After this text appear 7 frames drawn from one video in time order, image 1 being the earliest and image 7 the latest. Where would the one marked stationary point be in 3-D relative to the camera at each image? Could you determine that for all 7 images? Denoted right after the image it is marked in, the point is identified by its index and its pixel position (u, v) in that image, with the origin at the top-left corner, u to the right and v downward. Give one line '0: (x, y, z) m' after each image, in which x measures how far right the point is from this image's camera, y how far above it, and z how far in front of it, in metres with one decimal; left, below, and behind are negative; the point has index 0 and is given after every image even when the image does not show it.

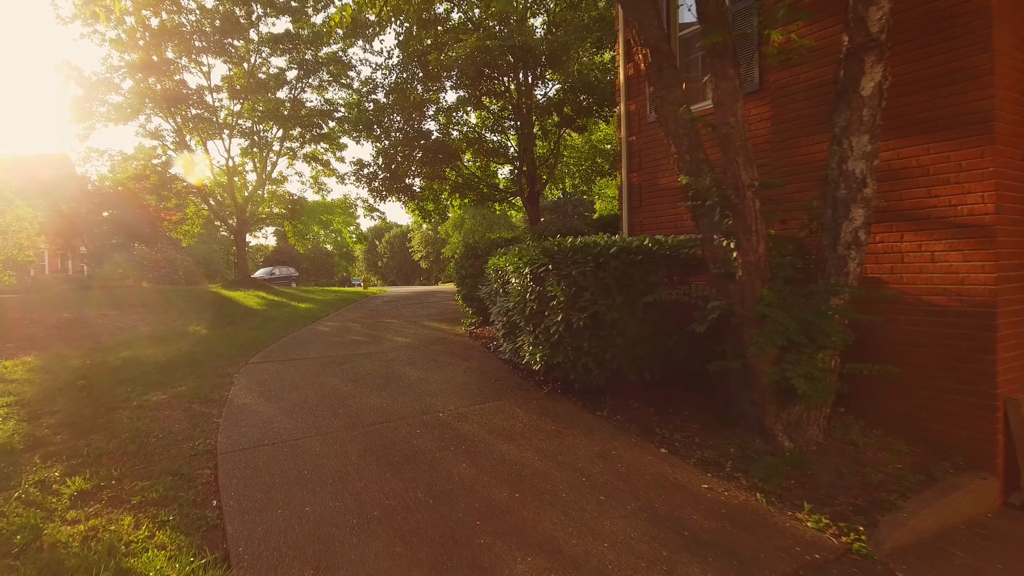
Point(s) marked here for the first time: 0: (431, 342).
0: (-1.2, -0.8, +9.1) m
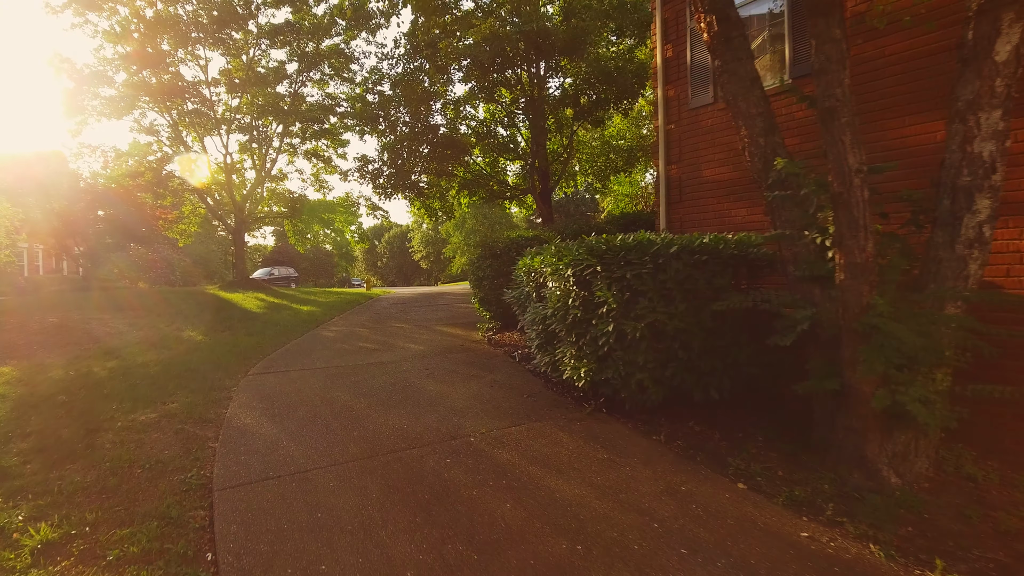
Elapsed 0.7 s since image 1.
0: (-0.9, -0.8, +8.3) m
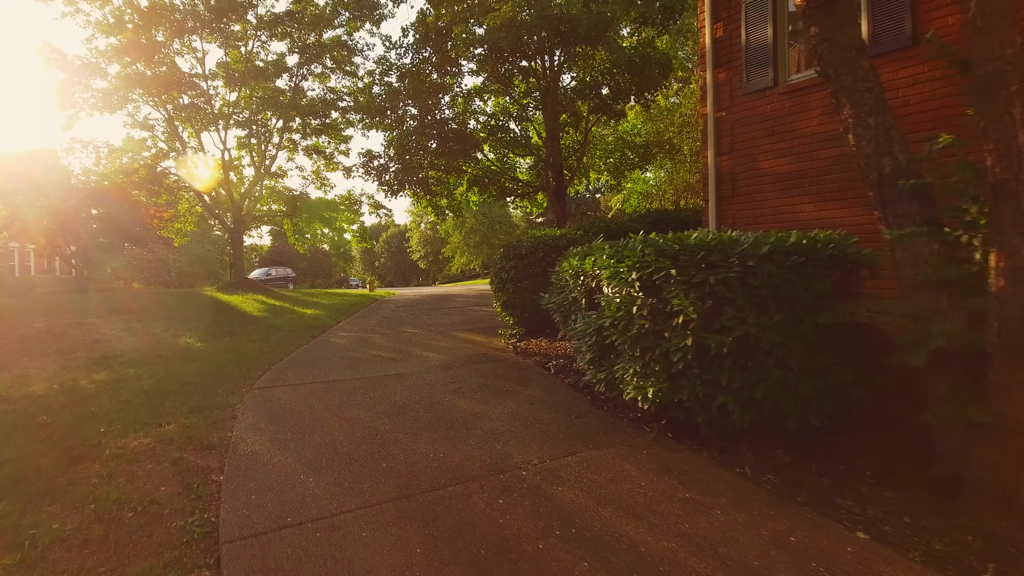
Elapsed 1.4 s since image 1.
0: (-0.5, -0.9, +7.6) m
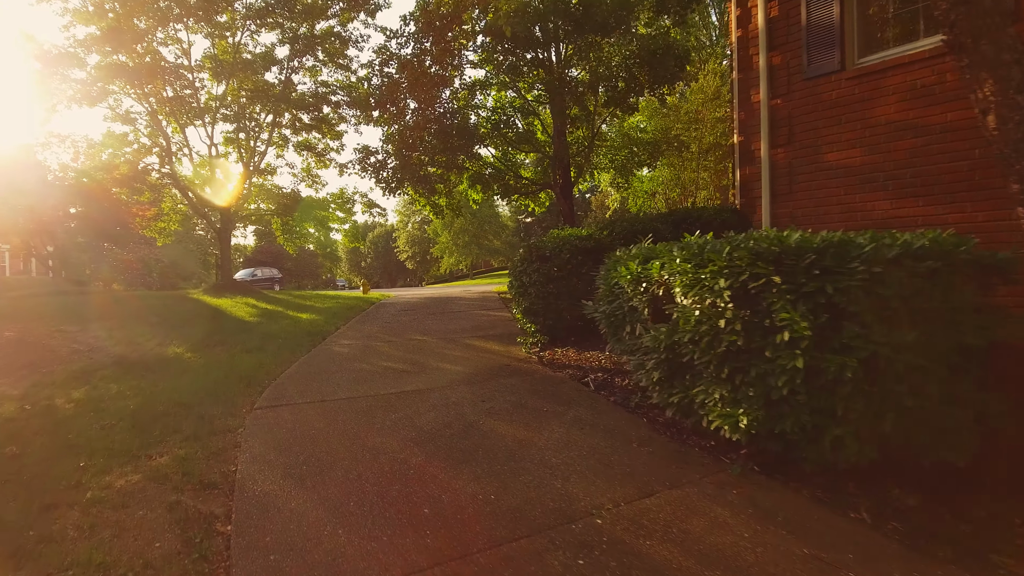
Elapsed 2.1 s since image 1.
0: (-0.2, -0.9, +6.9) m
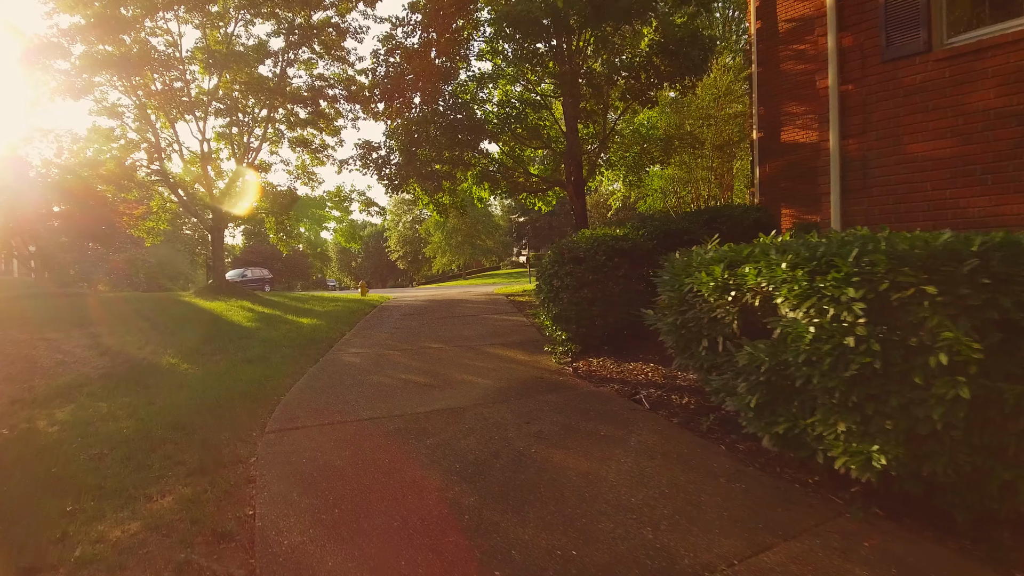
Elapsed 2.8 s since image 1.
0: (+0.2, -1.0, +6.2) m
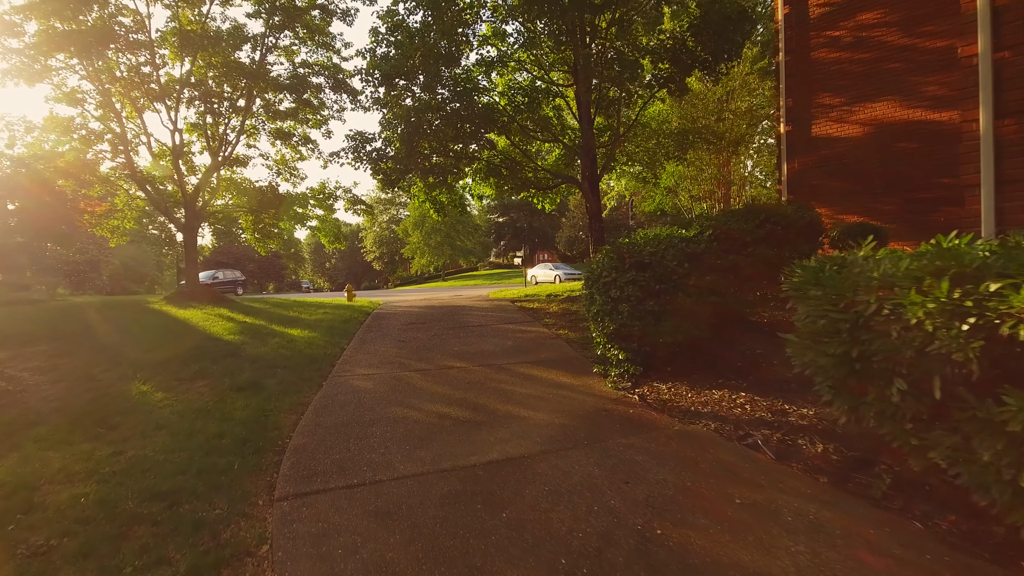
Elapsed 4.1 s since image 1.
0: (+0.7, -1.1, +5.0) m
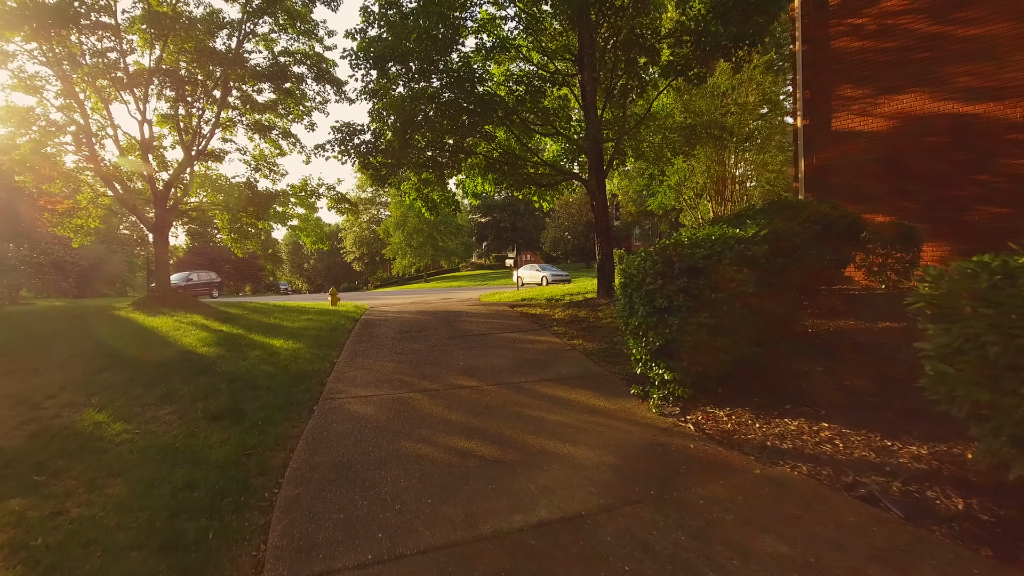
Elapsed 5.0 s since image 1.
0: (+1.0, -1.2, +4.1) m
